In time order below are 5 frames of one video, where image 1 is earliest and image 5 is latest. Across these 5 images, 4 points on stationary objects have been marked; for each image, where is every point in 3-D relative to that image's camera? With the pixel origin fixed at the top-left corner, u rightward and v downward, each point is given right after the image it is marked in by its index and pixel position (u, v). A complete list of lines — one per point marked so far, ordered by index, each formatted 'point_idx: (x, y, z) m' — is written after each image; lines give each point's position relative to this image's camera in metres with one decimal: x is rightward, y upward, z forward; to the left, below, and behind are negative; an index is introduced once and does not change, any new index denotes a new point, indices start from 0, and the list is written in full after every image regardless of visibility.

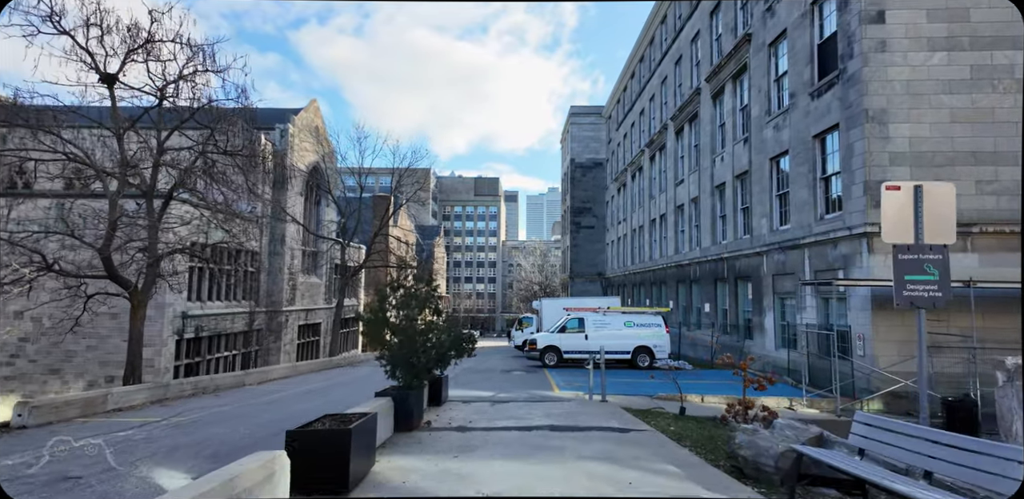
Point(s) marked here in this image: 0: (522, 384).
0: (+0.2, -3.6, +14.9) m
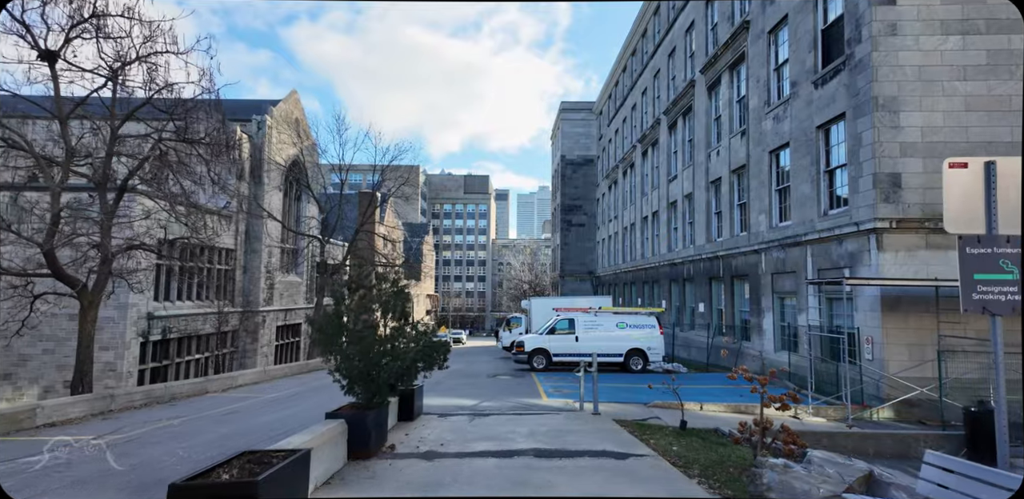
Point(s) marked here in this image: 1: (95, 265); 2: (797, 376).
0: (-0.1, -3.6, +13.9) m
1: (-10.1, -0.4, +13.3) m
2: (+7.9, -3.5, +15.2) m
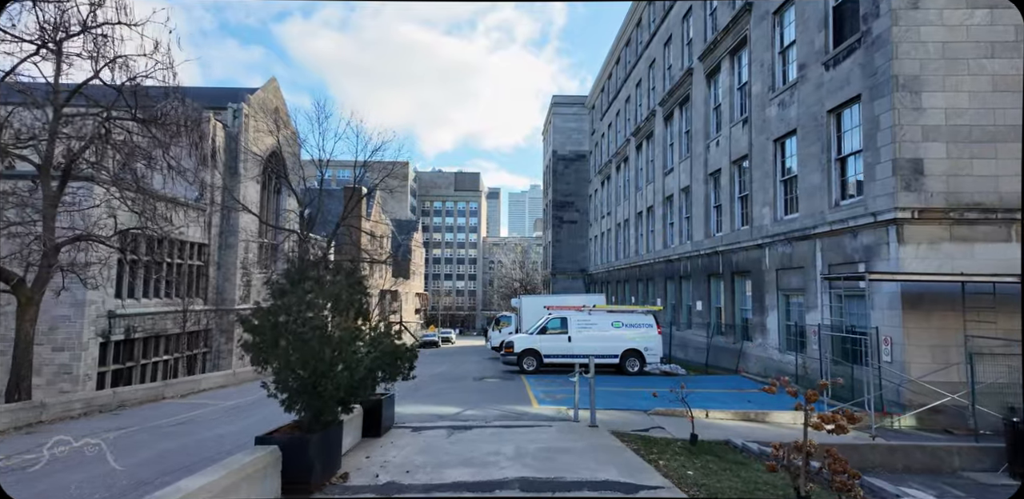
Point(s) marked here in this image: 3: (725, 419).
0: (-0.4, -3.4, +12.7) m
1: (-10.4, -0.2, +11.9) m
2: (+7.6, -3.4, +14.2) m
3: (+4.2, -3.4, +10.9) m
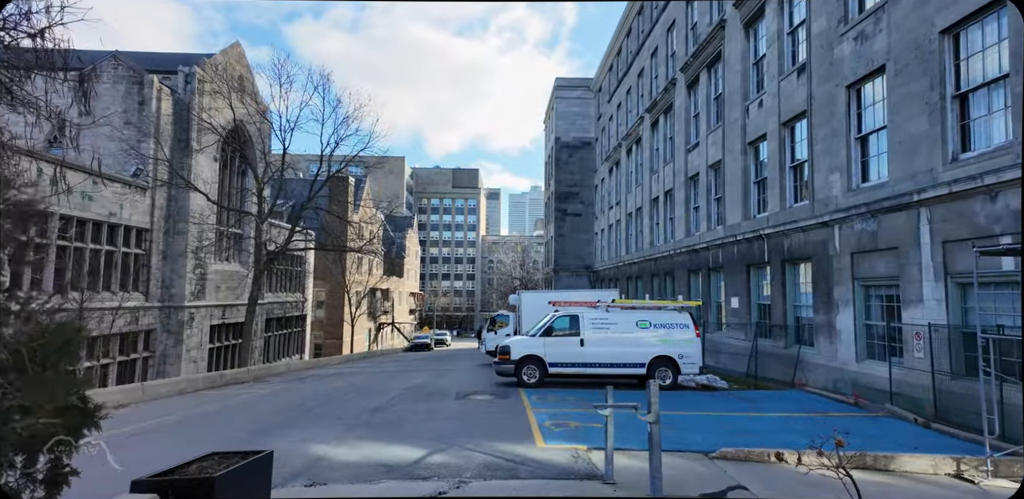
0: (-0.5, -2.8, +8.9) m
1: (-10.4, +0.4, +8.2) m
2: (+7.5, -2.8, +10.4) m
3: (+4.1, -2.8, +7.1) m
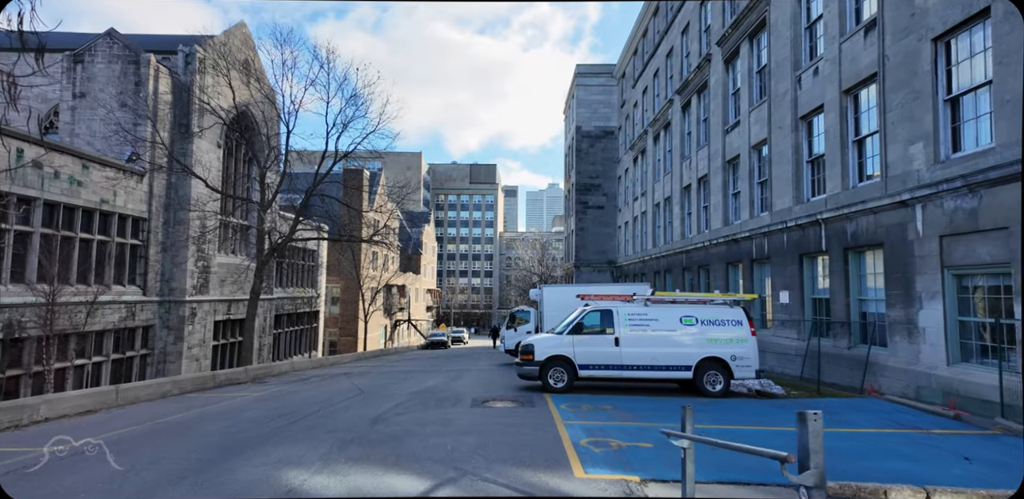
0: (-0.1, -2.5, +7.2) m
1: (-10.1, +0.7, +6.8) m
2: (+7.9, -2.5, +8.5) m
3: (+4.4, -2.5, +5.3) m
